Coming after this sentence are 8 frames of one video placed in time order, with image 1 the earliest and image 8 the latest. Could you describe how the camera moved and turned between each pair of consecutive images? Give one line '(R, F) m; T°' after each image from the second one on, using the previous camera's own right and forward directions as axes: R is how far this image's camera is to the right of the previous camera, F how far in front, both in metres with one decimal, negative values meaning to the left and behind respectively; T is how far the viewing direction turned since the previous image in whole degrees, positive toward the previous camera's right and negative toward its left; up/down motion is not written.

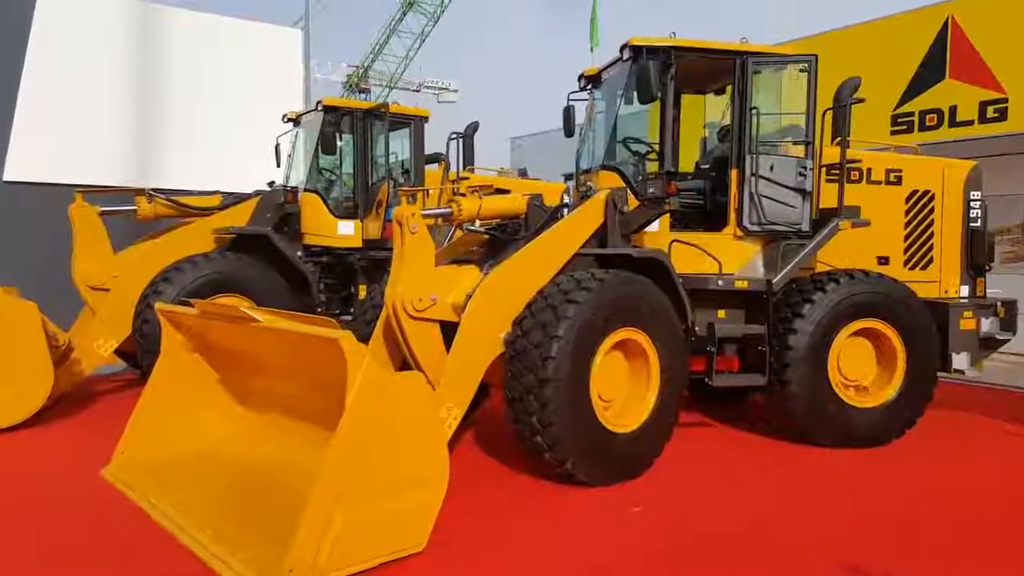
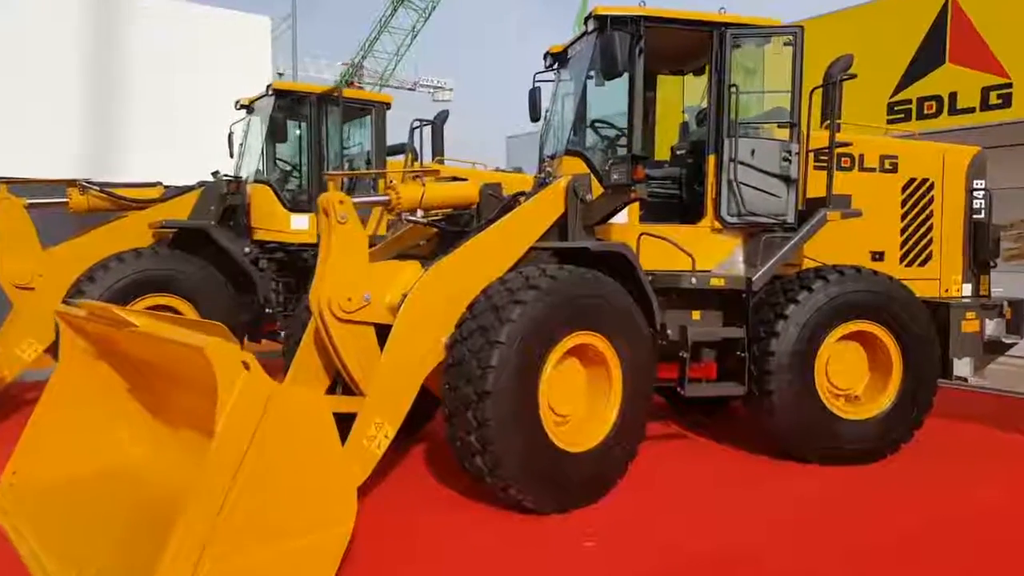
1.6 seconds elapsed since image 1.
(+0.3, +0.5) m; 0°
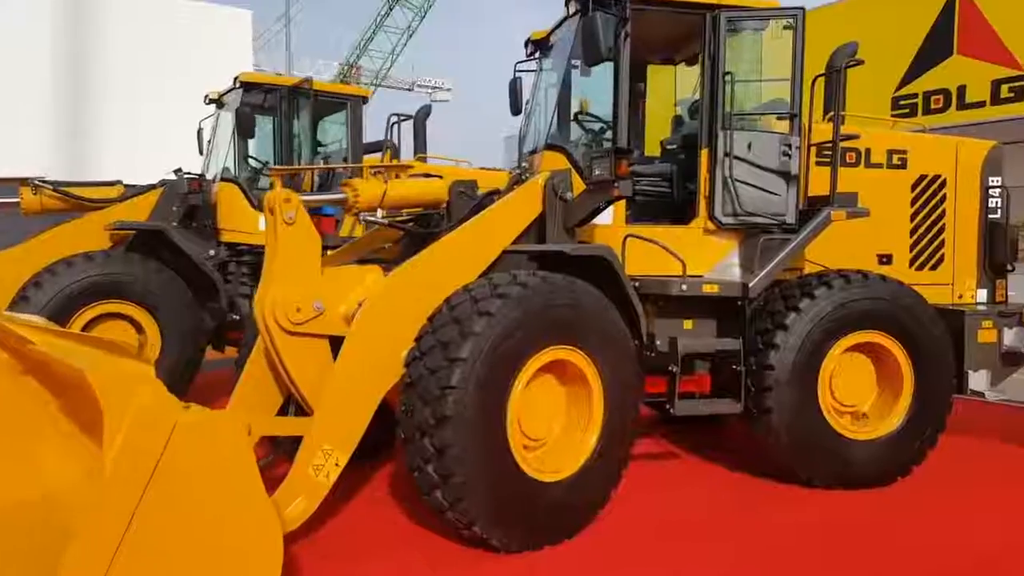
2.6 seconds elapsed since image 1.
(+0.1, +0.4) m; 0°
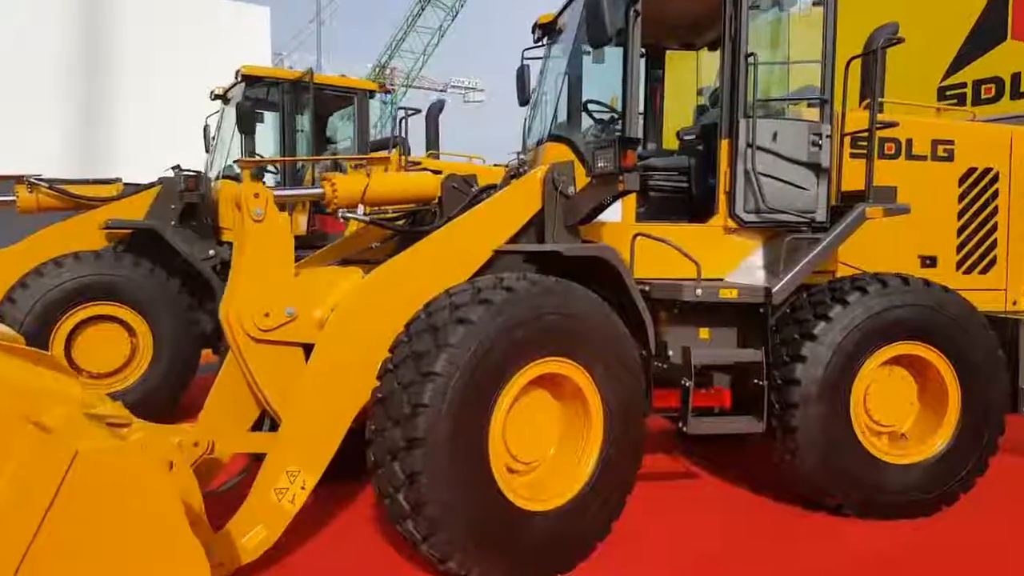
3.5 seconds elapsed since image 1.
(+0.2, +0.3) m; -3°
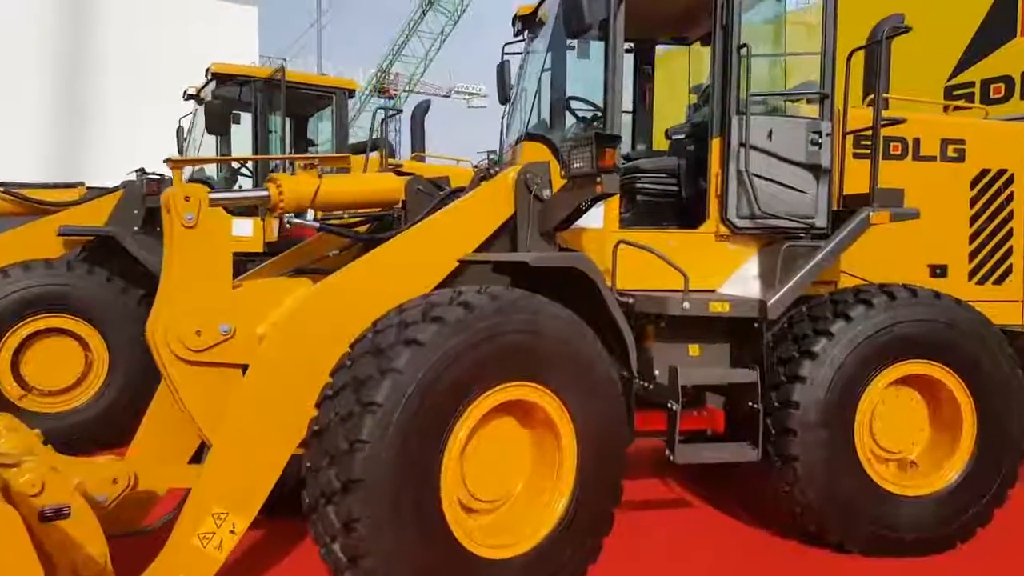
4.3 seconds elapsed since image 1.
(+0.1, +0.3) m; 0°
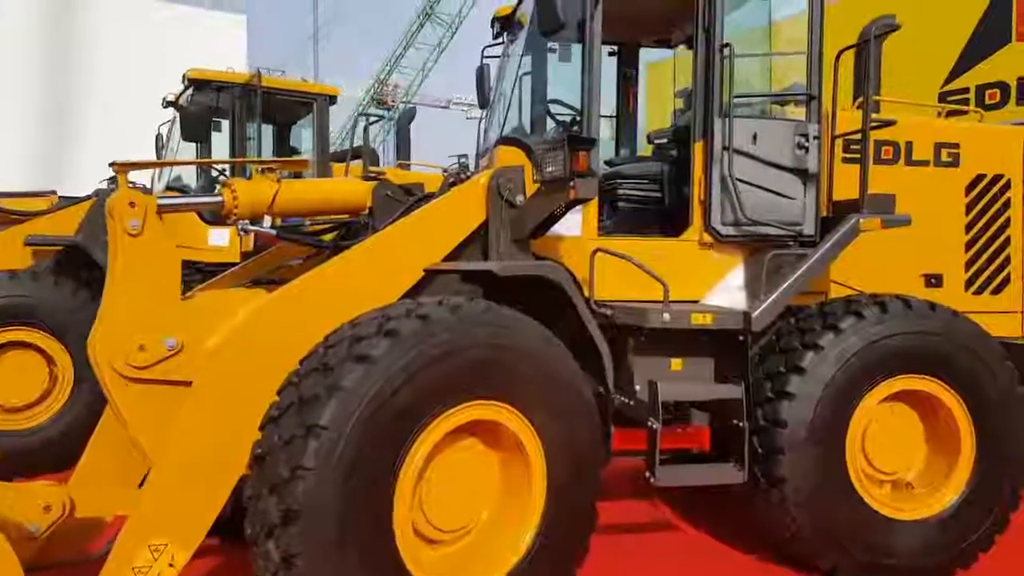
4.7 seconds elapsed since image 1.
(+0.1, +0.2) m; 0°
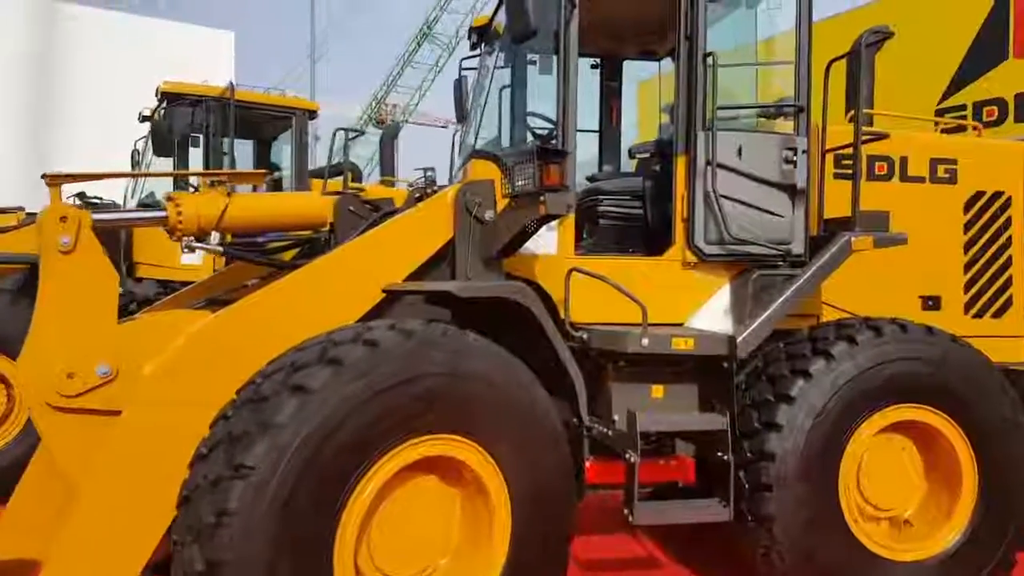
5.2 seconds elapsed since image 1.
(+0.1, +0.2) m; 0°
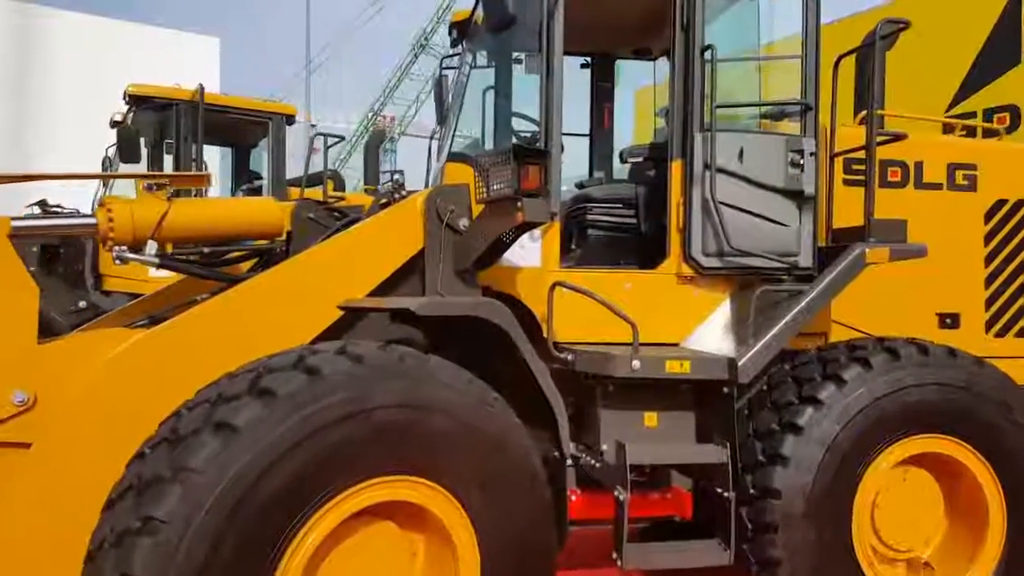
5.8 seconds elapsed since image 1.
(+0.1, +0.3) m; 0°
